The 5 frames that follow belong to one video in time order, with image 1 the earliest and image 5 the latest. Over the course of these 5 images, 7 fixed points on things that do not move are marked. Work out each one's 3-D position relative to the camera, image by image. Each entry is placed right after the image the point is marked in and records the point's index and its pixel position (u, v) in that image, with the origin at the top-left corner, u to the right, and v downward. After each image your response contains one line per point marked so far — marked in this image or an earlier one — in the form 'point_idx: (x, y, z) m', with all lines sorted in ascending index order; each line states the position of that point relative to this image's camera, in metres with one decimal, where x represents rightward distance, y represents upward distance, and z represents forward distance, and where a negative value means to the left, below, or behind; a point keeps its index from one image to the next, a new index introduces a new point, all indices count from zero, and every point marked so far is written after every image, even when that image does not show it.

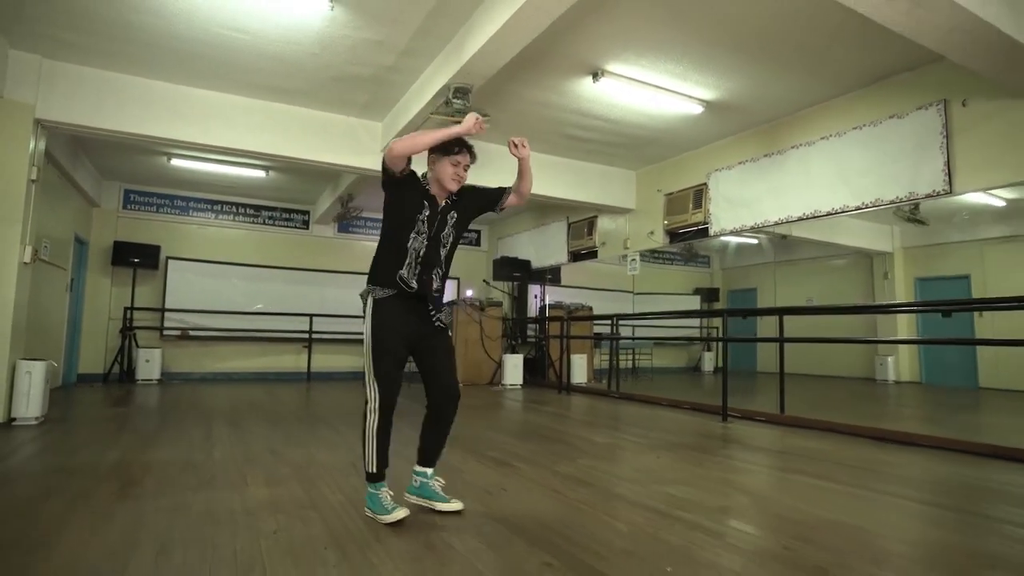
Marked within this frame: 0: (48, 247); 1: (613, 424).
0: (-5.7, +0.5, +6.6) m
1: (+1.2, -1.4, +5.5) m
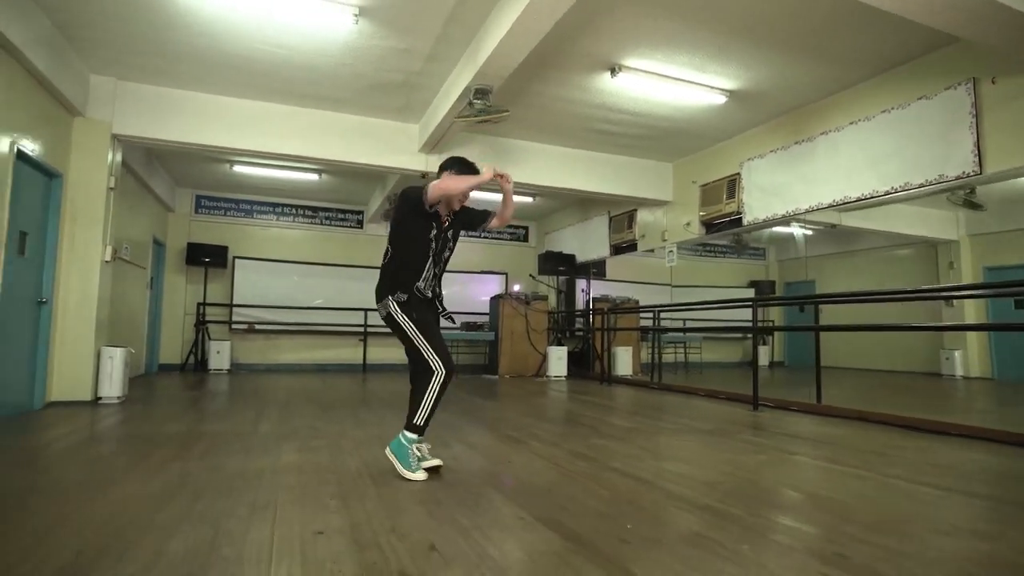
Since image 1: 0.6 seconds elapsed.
0: (-5.2, +0.5, +7.3) m
1: (+1.5, -1.3, +5.6) m
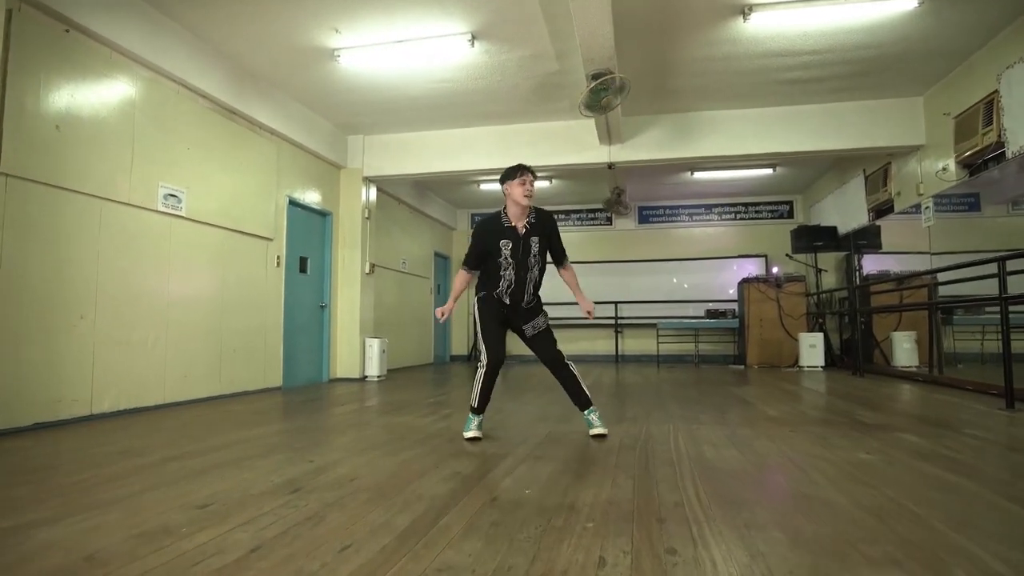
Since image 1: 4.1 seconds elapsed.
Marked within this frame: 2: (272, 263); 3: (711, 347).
0: (-1.9, +0.5, +9.5) m
1: (+3.0, -1.1, +4.5) m
2: (-2.3, +0.2, +5.2) m
3: (+3.7, -1.1, +9.8) m
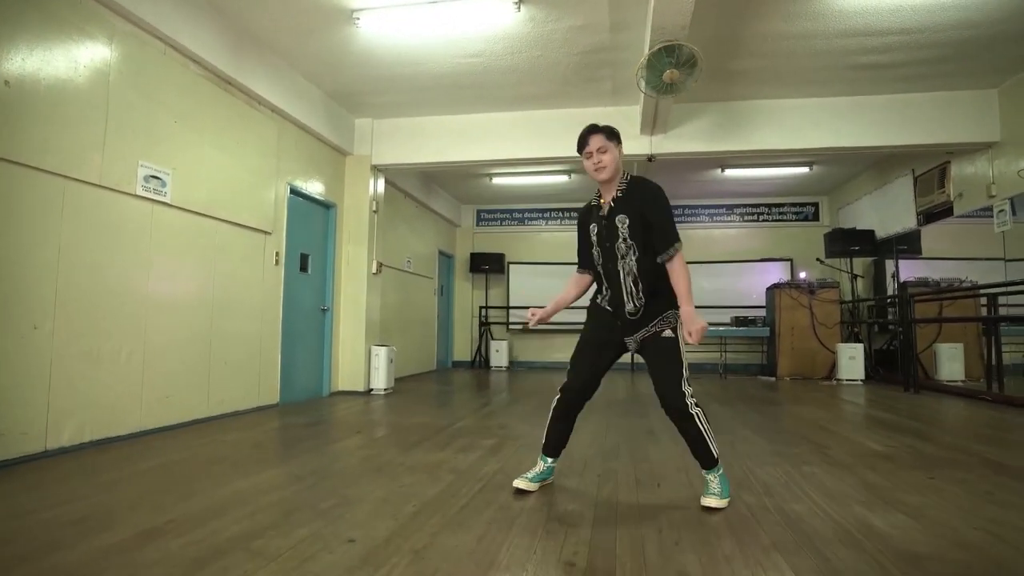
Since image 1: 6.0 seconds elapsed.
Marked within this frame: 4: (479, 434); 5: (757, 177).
0: (-1.7, +0.5, +8.8) m
1: (+3.3, -1.1, +4.0) m
2: (-2.0, +0.2, +4.5) m
3: (+3.8, -1.2, +9.3) m
4: (-0.3, -1.0, +3.7) m
5: (+3.7, +1.7, +8.1) m
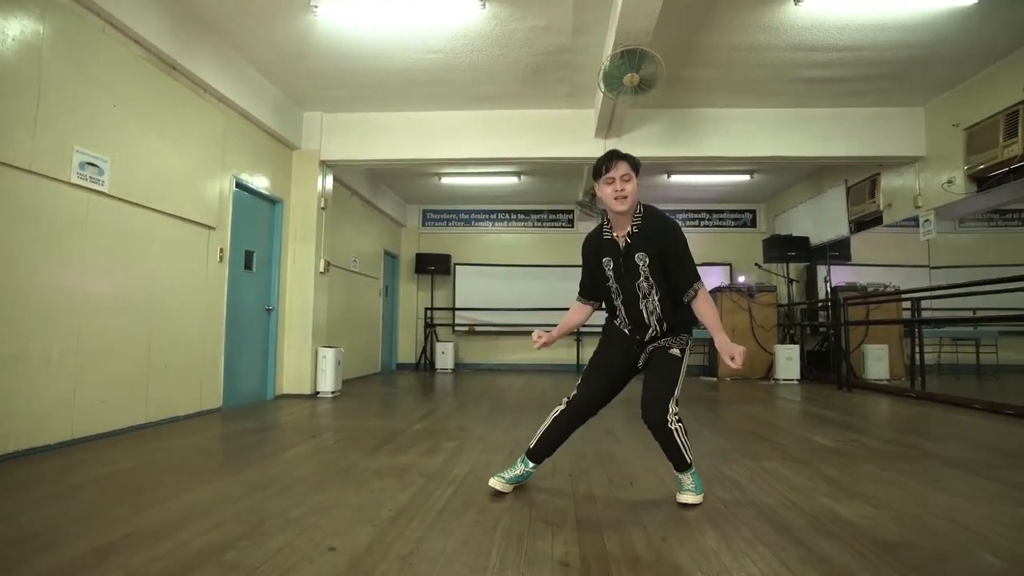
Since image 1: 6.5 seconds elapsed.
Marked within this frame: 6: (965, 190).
0: (-2.5, +0.4, +8.6) m
1: (+3.0, -1.2, +4.3) m
2: (-2.4, +0.3, +4.2) m
3: (+2.9, -1.2, +9.6) m
4: (-0.5, -1.0, +3.6) m
5: (+3.0, +1.6, +8.5) m
6: (+4.1, +0.9, +4.9) m
